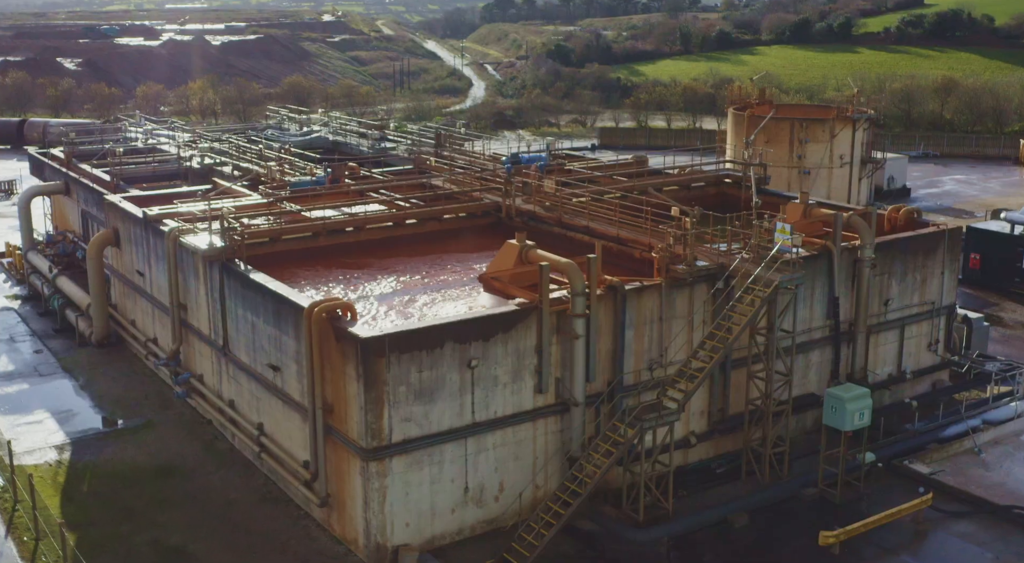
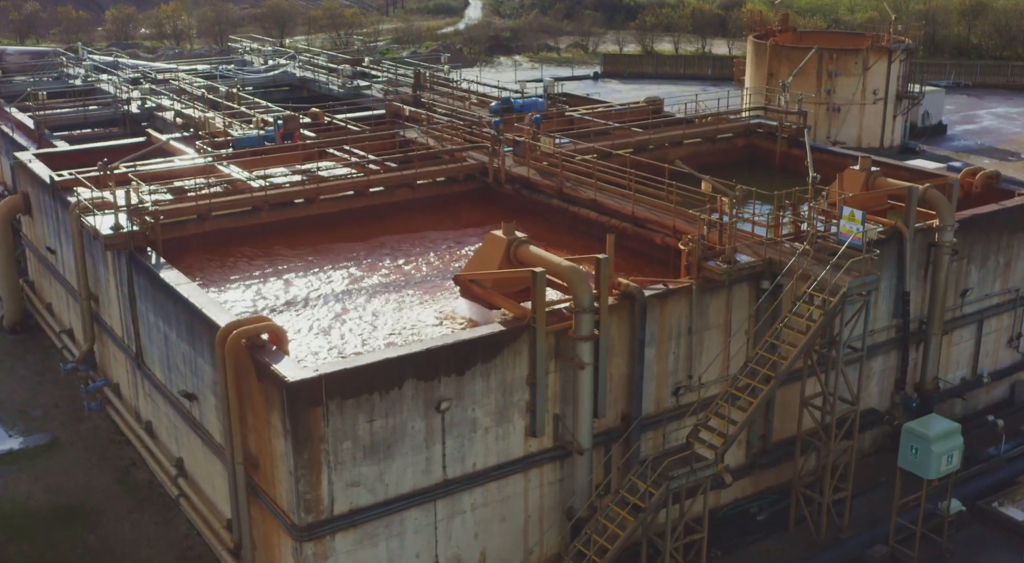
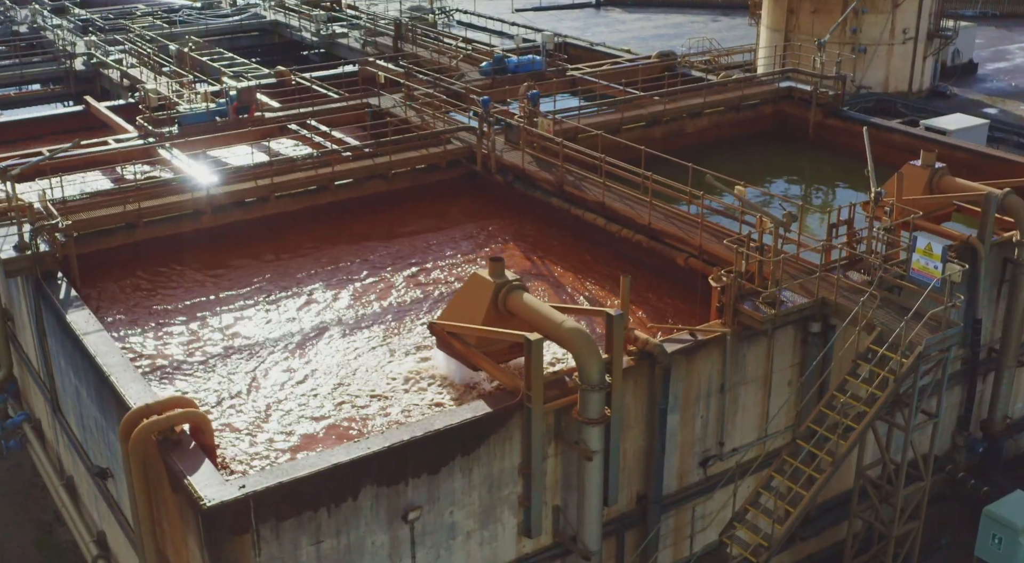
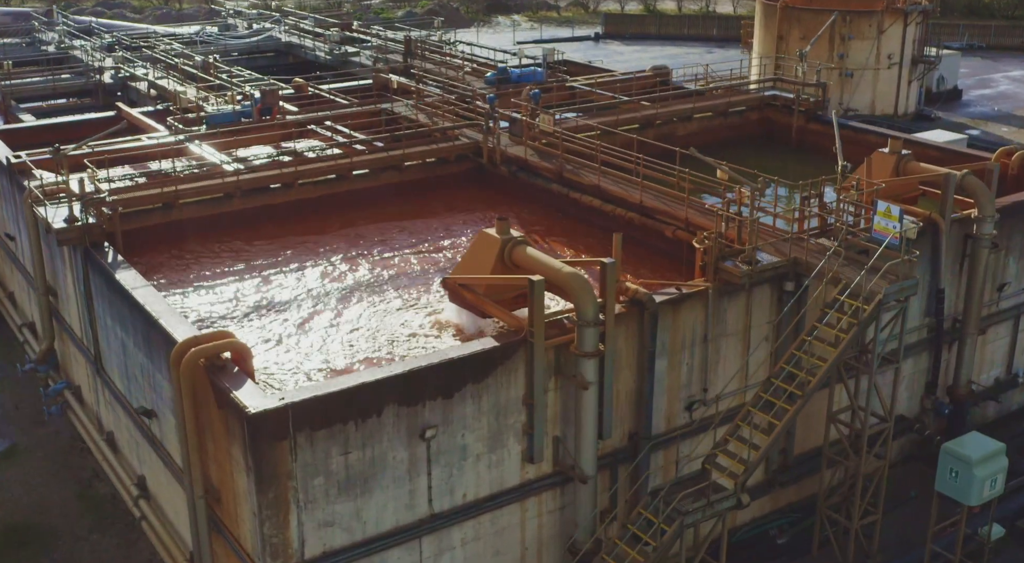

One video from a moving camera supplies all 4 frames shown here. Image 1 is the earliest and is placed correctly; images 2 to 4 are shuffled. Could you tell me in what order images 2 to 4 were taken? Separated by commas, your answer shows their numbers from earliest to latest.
2, 4, 3
